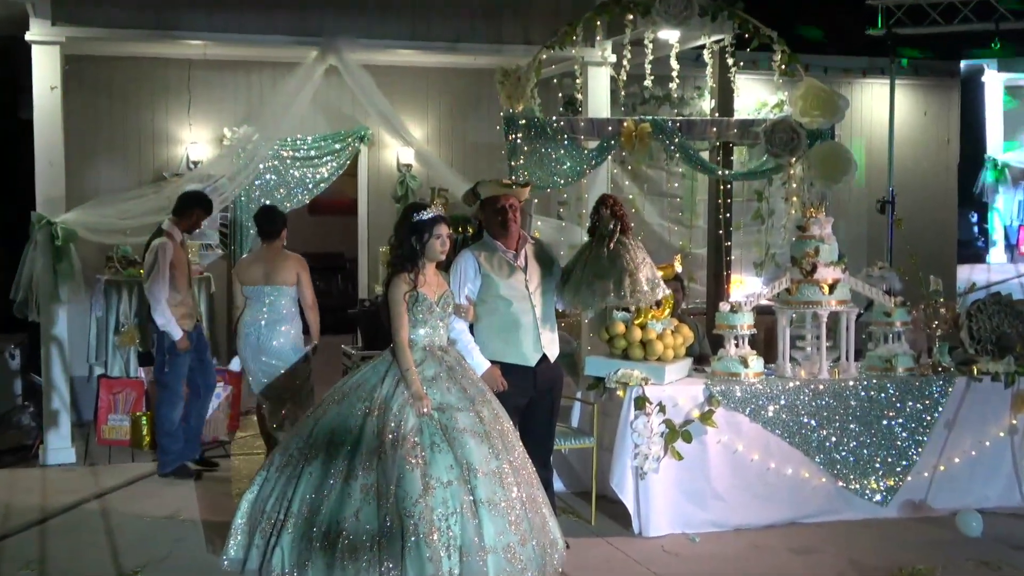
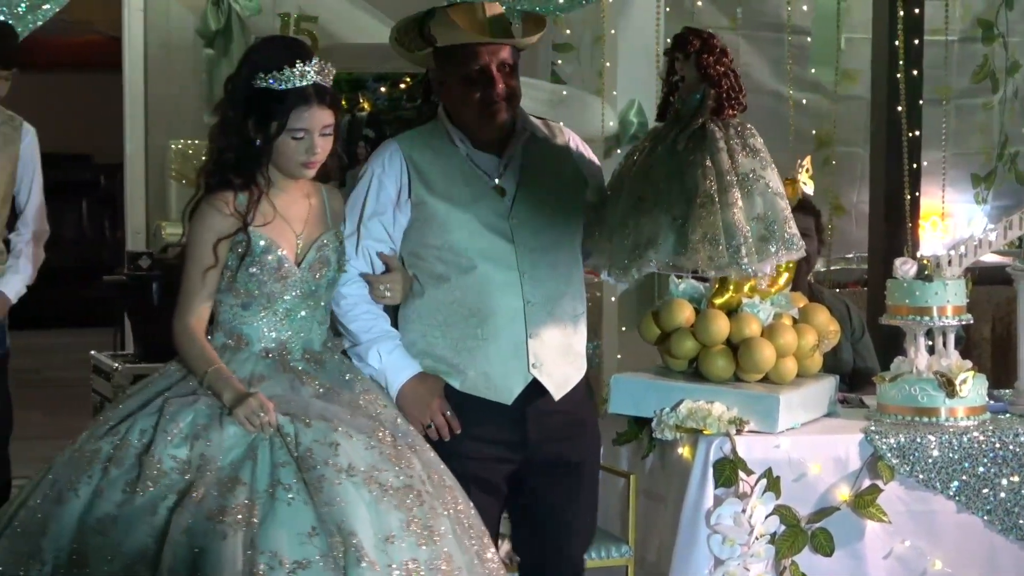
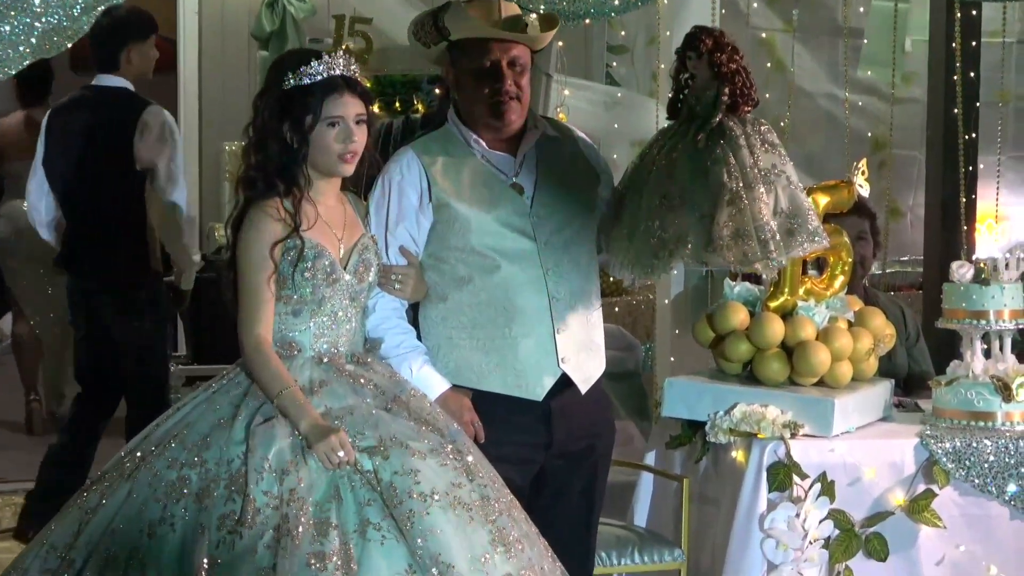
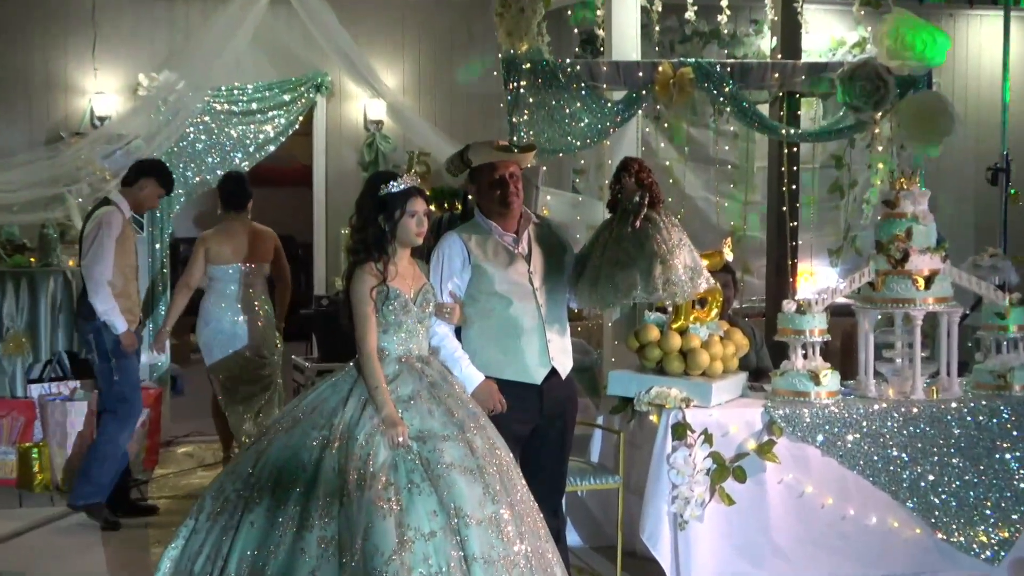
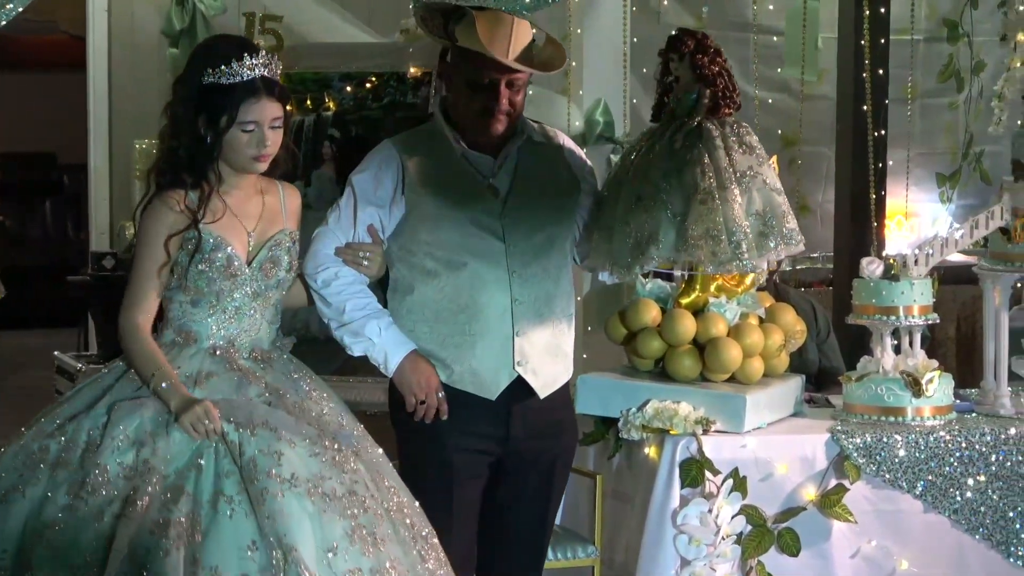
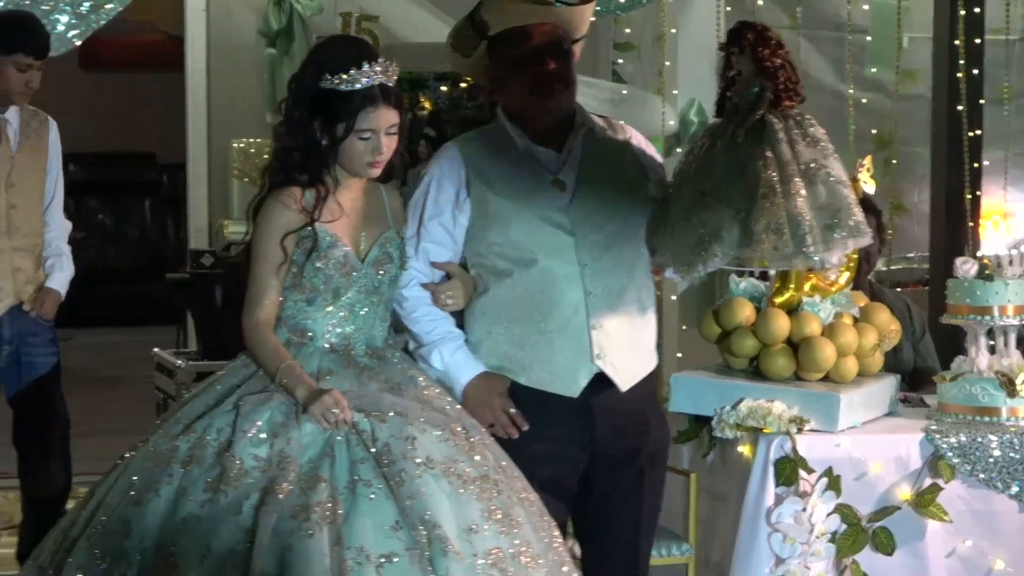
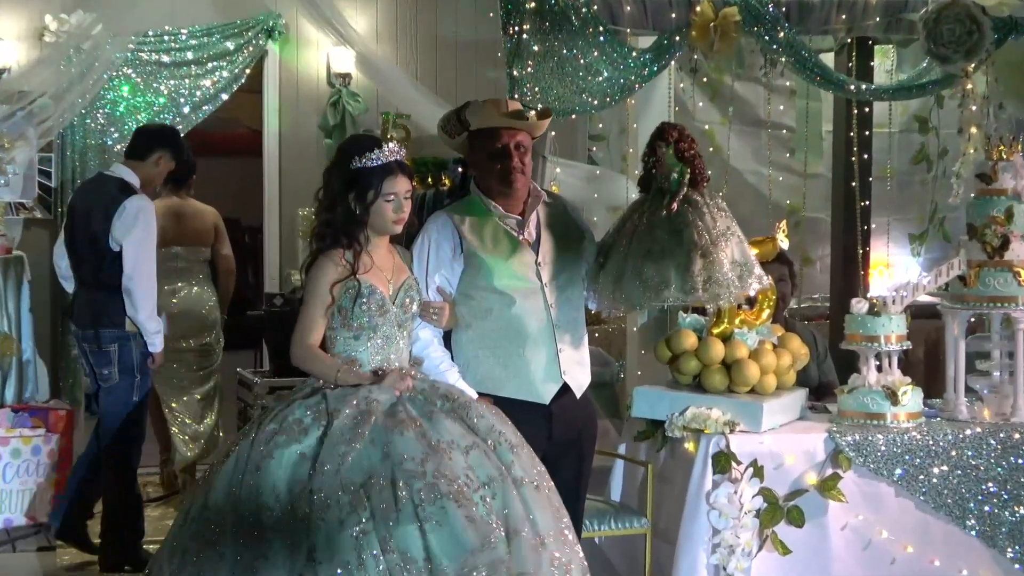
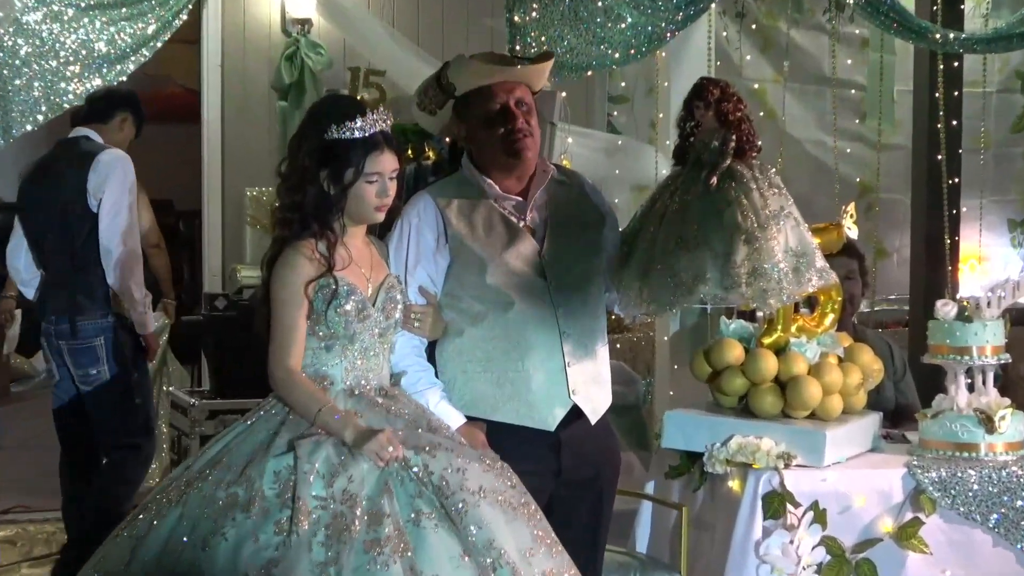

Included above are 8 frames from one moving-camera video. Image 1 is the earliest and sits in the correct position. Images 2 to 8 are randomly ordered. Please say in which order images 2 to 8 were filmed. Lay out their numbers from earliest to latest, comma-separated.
4, 7, 8, 3, 5, 2, 6
